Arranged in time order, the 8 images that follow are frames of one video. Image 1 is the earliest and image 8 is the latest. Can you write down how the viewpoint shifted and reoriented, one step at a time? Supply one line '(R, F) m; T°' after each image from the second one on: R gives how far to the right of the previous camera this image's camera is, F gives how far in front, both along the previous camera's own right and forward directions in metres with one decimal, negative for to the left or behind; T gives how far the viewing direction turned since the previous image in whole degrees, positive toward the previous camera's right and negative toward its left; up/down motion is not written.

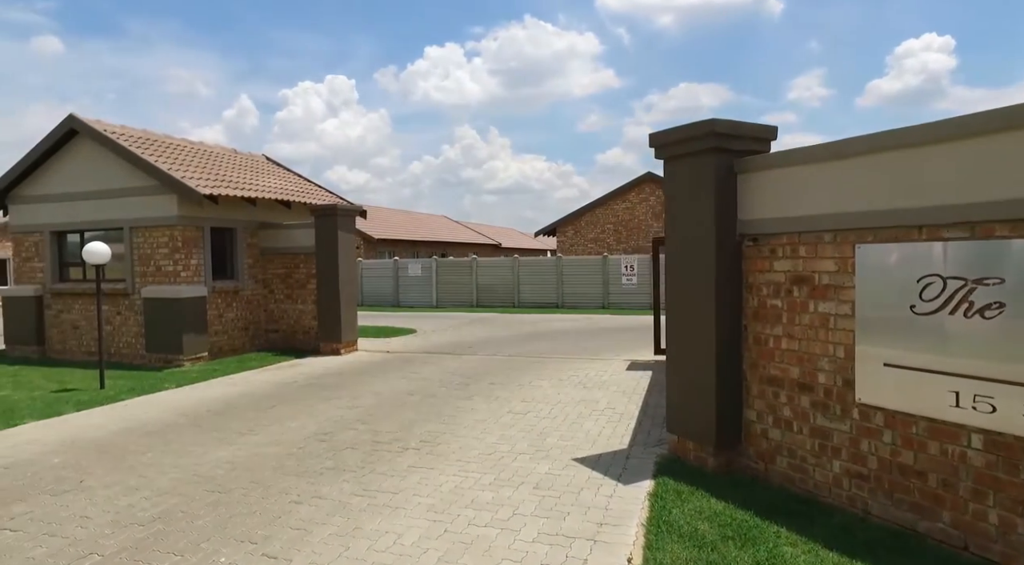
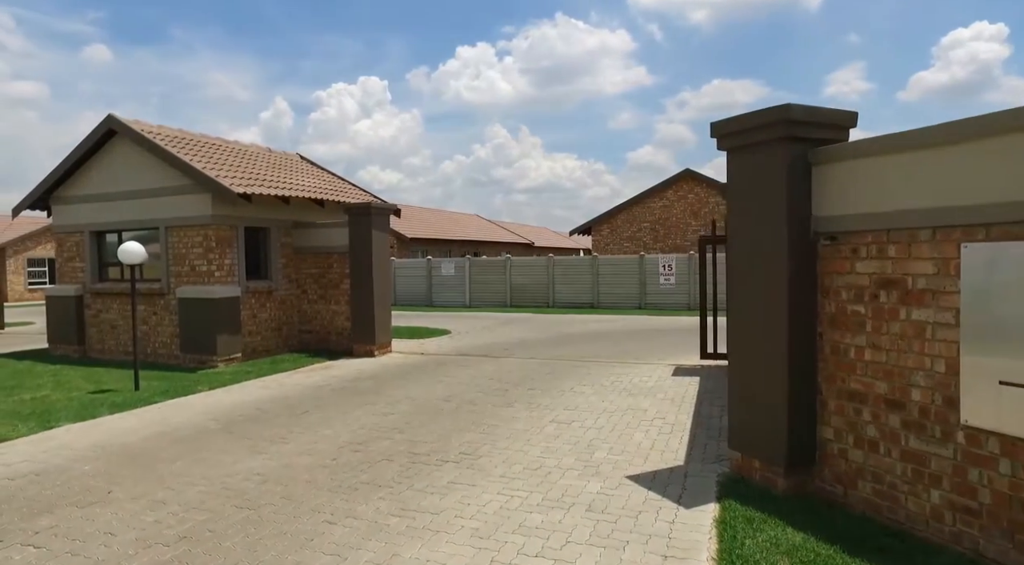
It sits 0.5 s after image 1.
(-0.1, +0.4) m; -3°
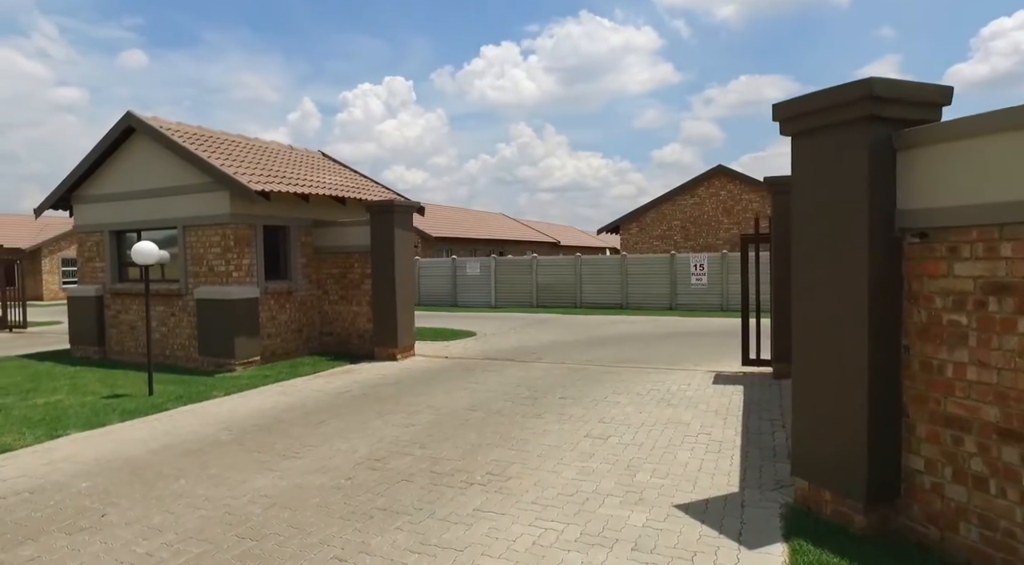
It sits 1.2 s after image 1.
(-0.1, +0.6) m; -2°
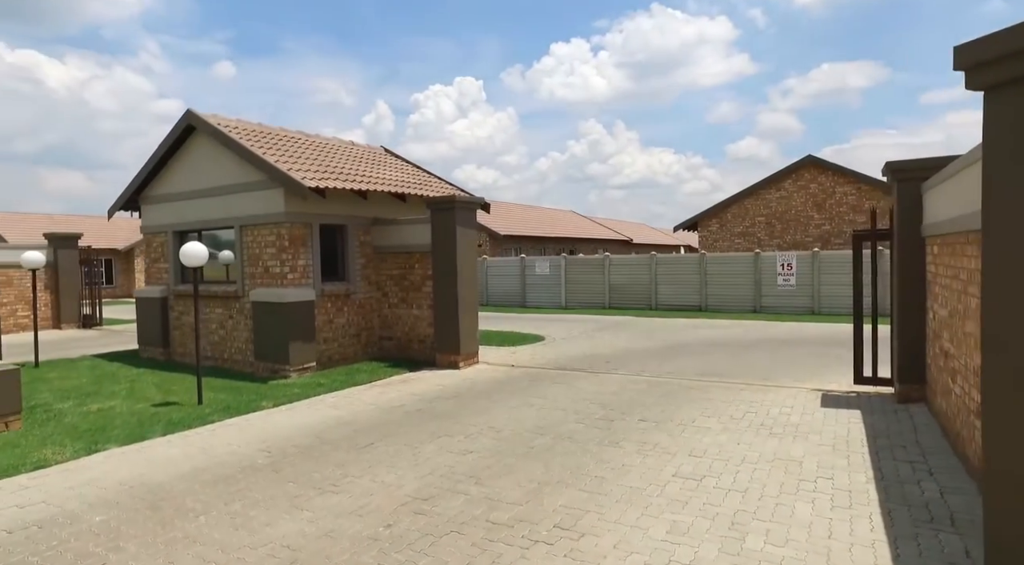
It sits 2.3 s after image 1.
(0.0, +1.0) m; -6°
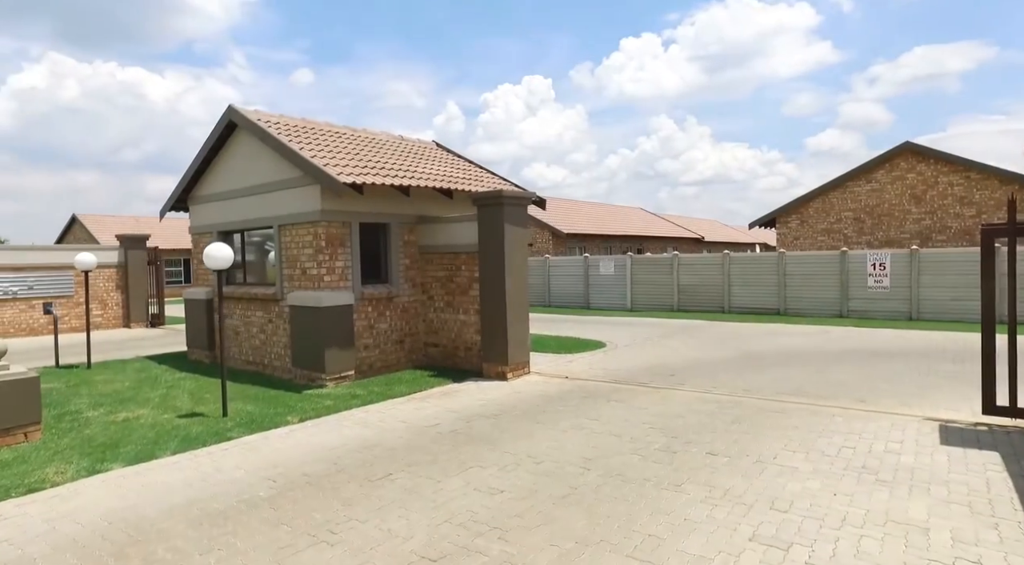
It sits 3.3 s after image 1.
(+0.2, +1.1) m; -6°
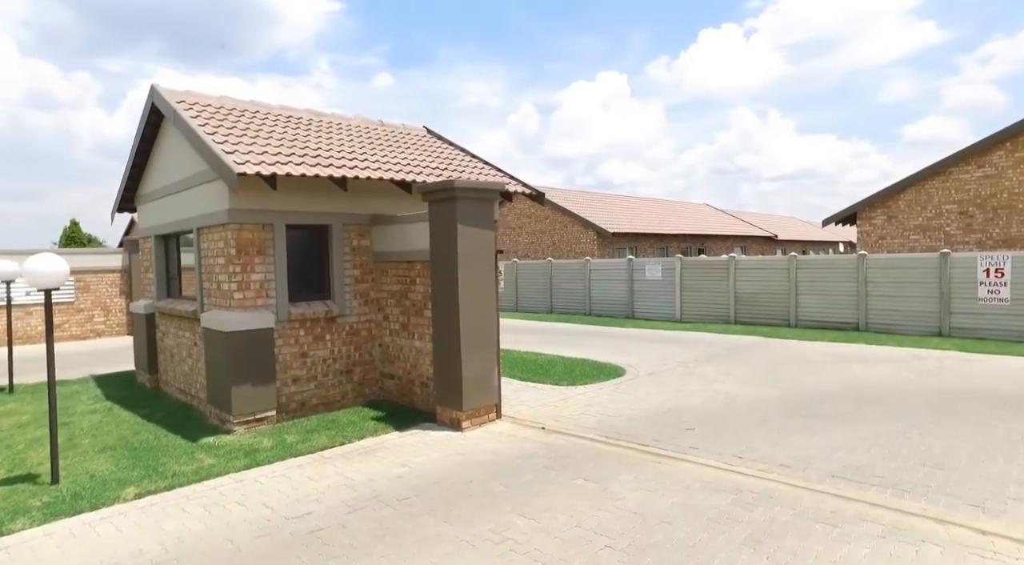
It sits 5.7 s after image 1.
(+1.4, +2.7) m; -7°
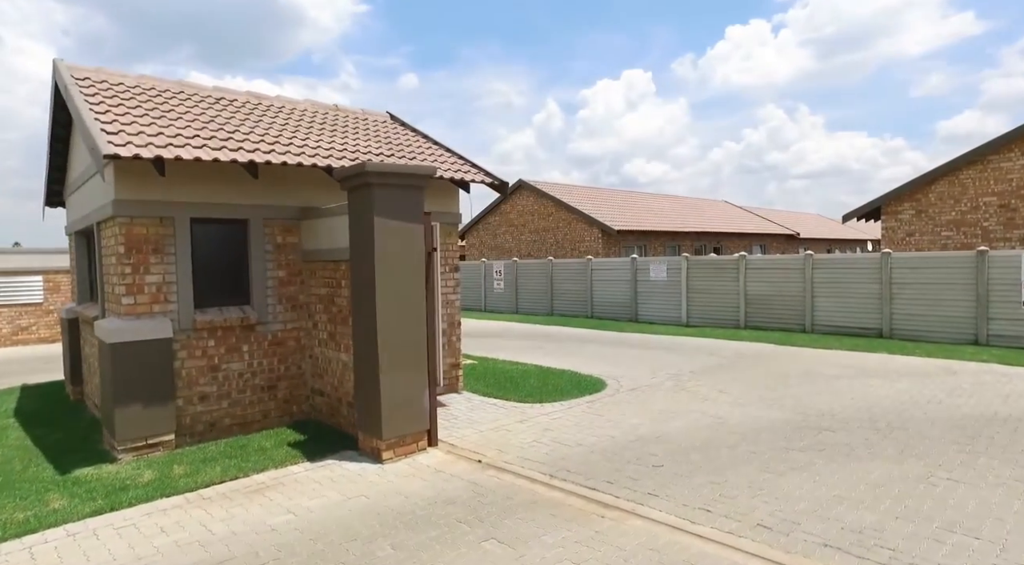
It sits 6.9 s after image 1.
(+0.9, +1.4) m; -2°
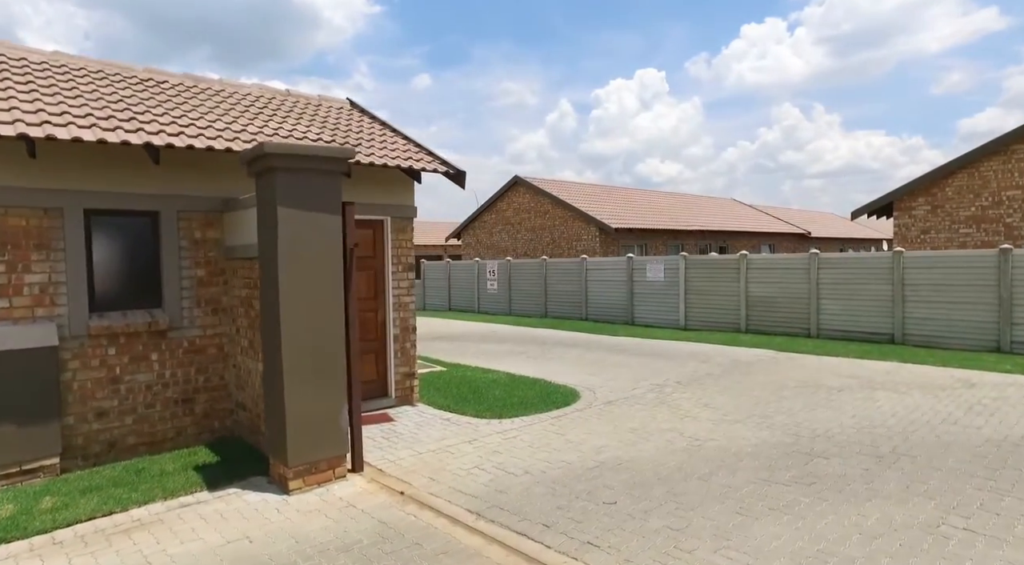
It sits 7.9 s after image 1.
(+0.7, +1.0) m; -1°
